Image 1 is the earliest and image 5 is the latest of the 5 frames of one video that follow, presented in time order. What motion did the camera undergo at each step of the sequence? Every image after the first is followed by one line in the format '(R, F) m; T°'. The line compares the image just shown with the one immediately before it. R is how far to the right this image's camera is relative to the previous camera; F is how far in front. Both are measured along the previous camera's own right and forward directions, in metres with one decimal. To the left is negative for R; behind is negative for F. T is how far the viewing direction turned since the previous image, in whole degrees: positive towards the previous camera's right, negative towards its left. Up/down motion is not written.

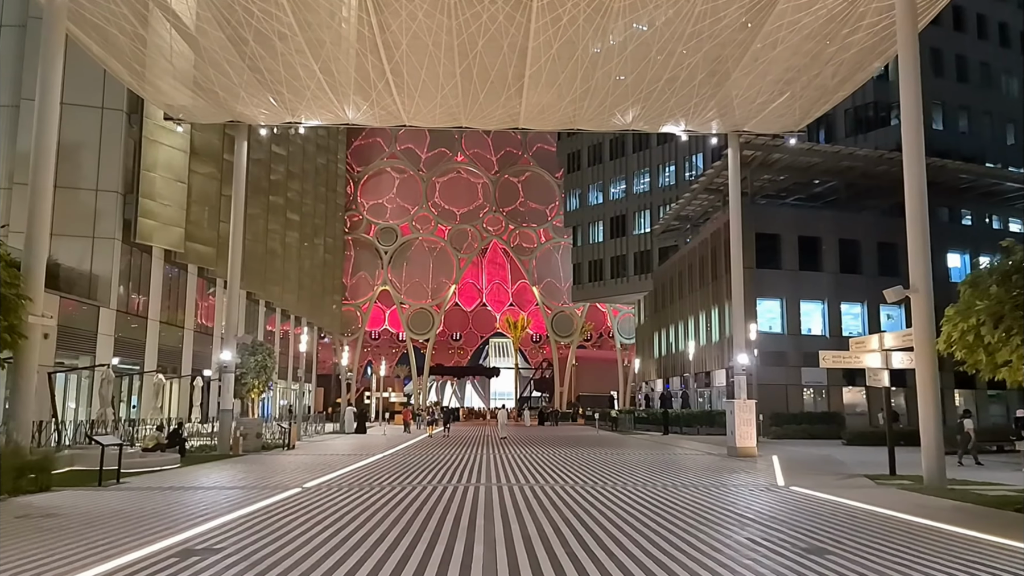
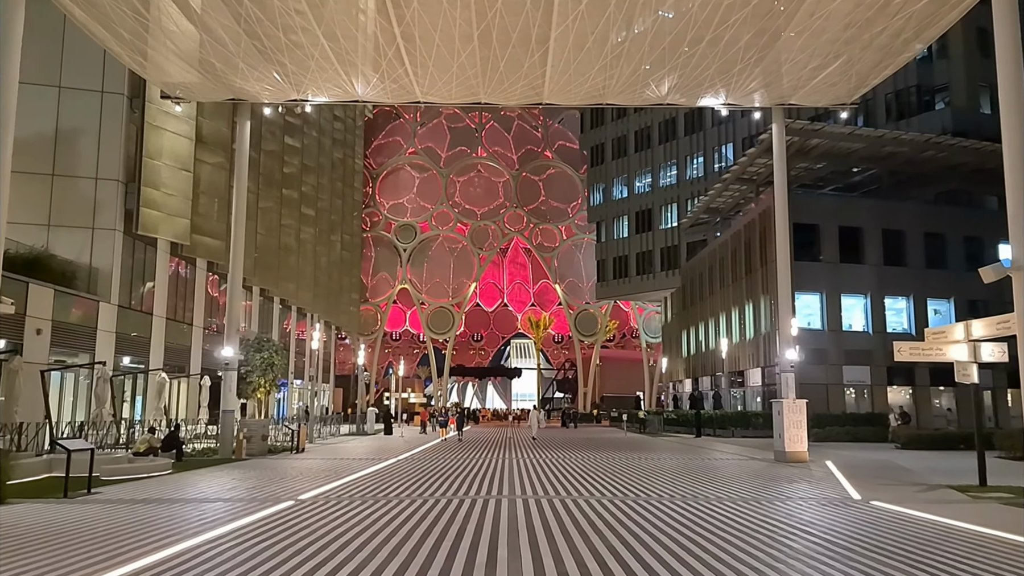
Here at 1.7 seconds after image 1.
(-0.1, +2.0) m; -2°
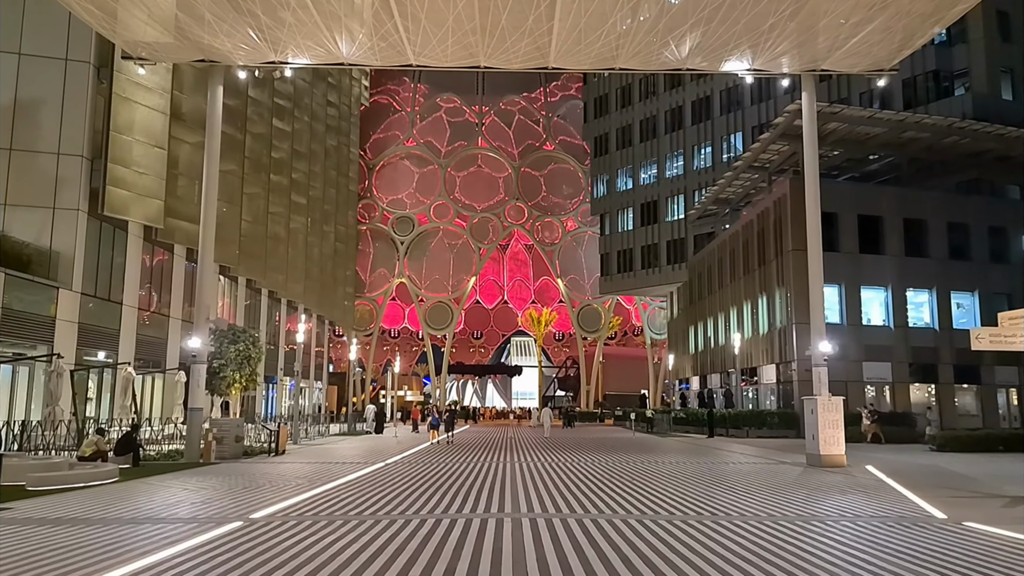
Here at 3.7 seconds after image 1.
(0.0, +2.3) m; 0°
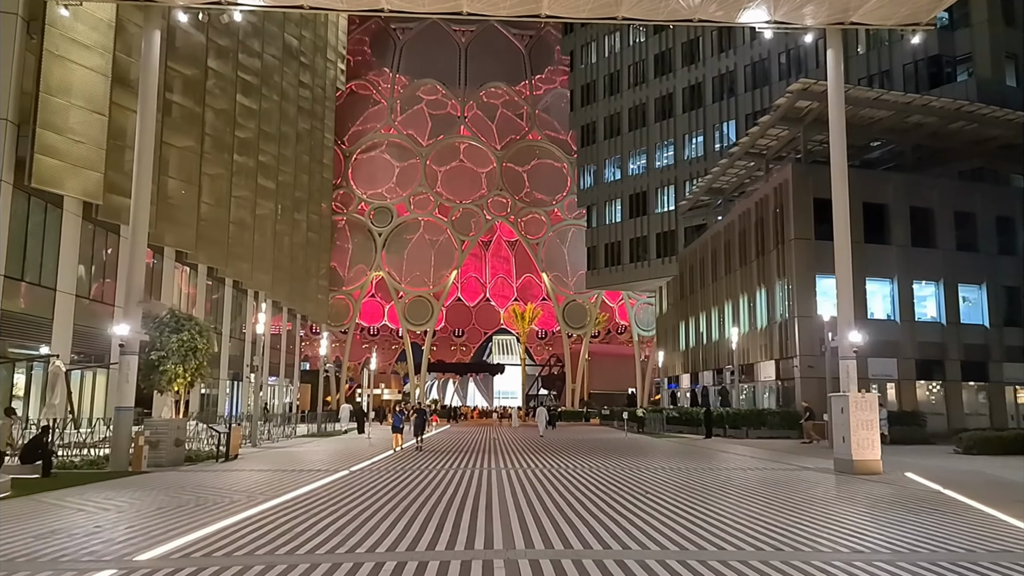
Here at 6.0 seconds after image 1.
(-0.1, +2.7) m; +1°
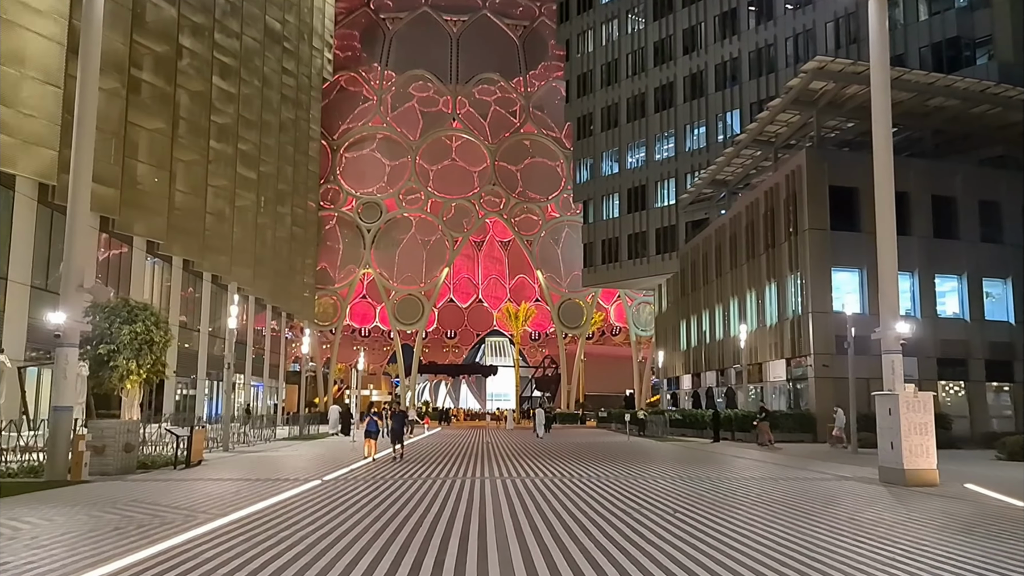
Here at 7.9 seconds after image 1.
(-0.1, +2.2) m; +1°
